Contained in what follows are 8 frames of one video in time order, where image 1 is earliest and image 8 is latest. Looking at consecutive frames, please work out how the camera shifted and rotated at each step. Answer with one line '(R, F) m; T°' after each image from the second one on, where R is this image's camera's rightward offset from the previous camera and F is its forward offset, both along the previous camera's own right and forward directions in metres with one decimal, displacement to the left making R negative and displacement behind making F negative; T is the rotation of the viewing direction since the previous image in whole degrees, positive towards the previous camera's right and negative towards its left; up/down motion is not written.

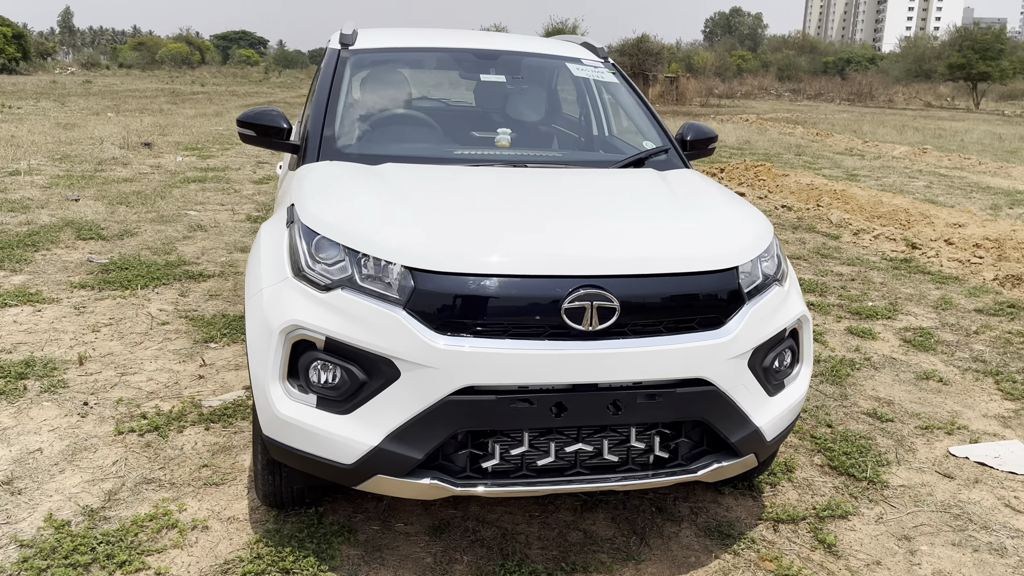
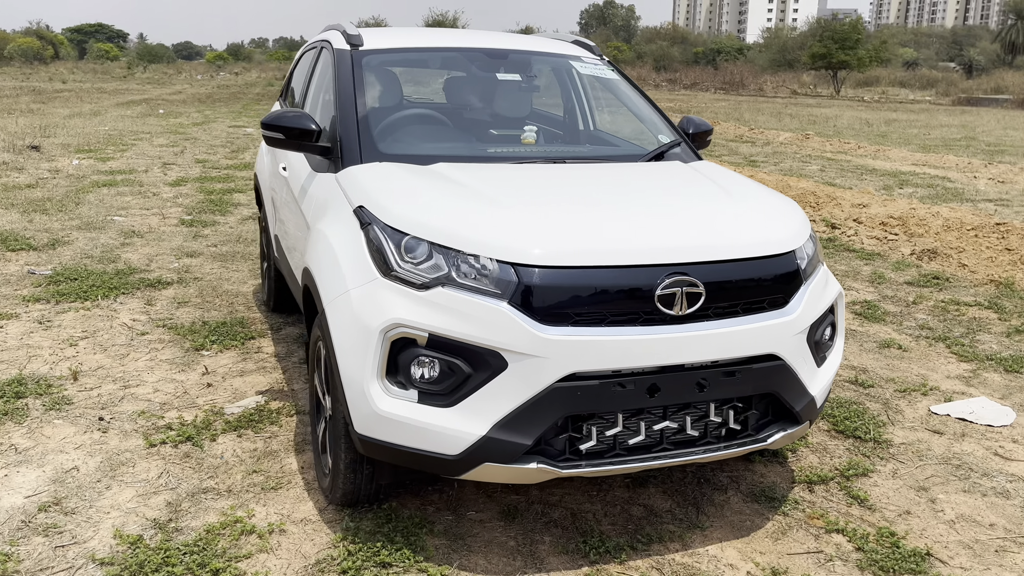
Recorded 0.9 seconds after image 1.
(-0.6, -0.1) m; +7°
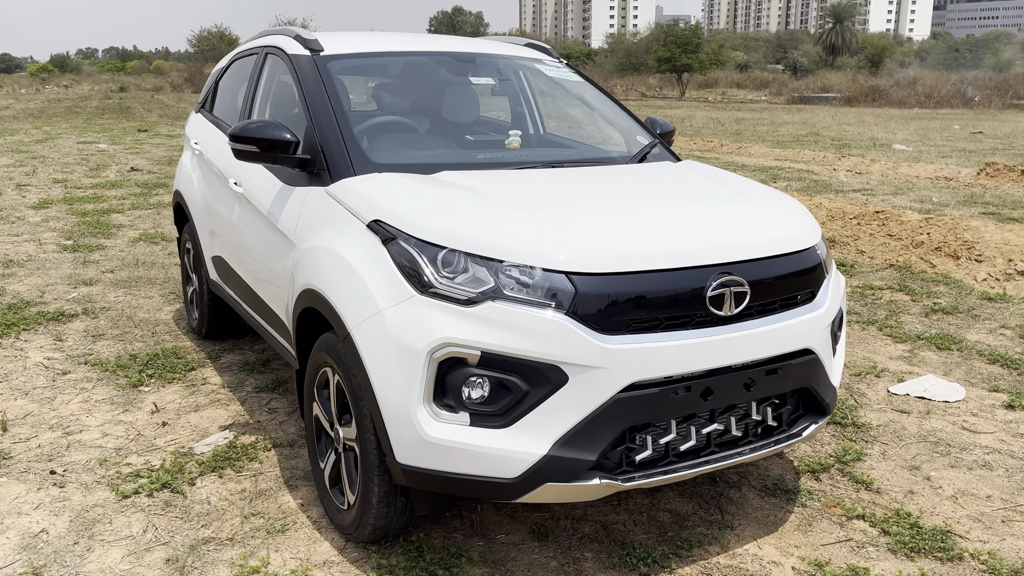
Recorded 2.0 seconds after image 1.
(-0.5, +0.2) m; +9°
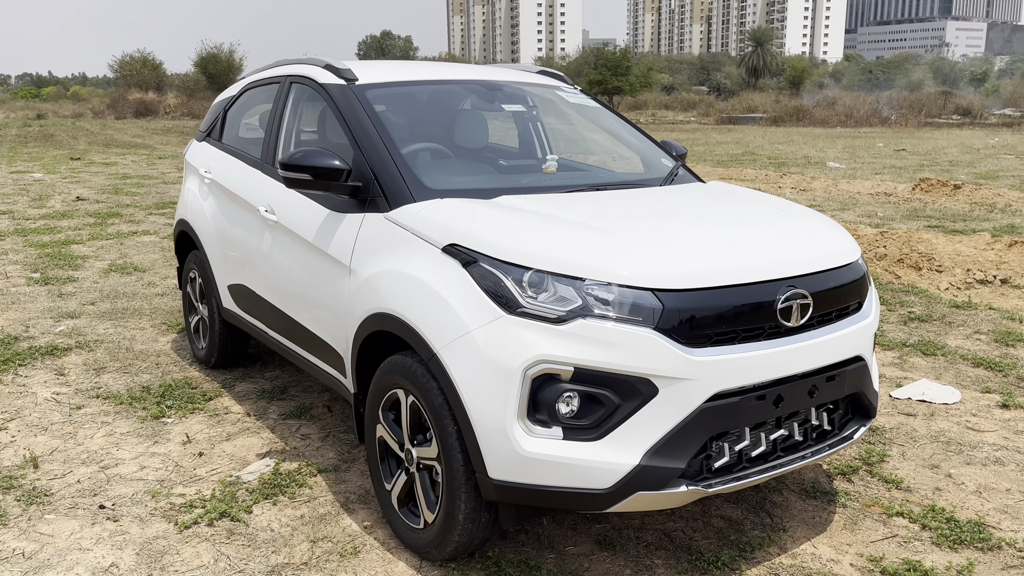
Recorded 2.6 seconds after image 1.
(-0.4, -0.1) m; +4°
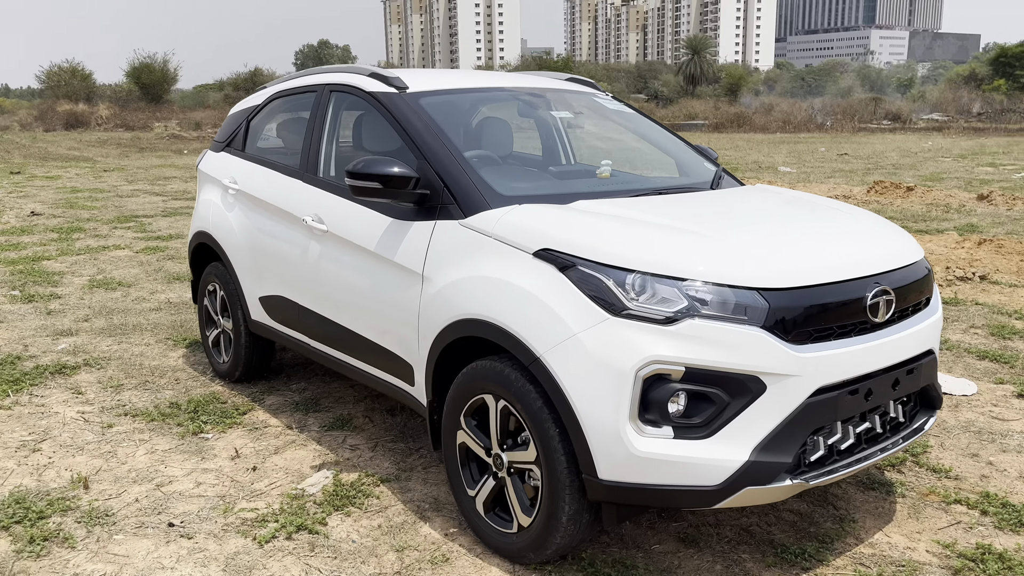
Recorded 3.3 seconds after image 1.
(-0.5, 0.0) m; +4°
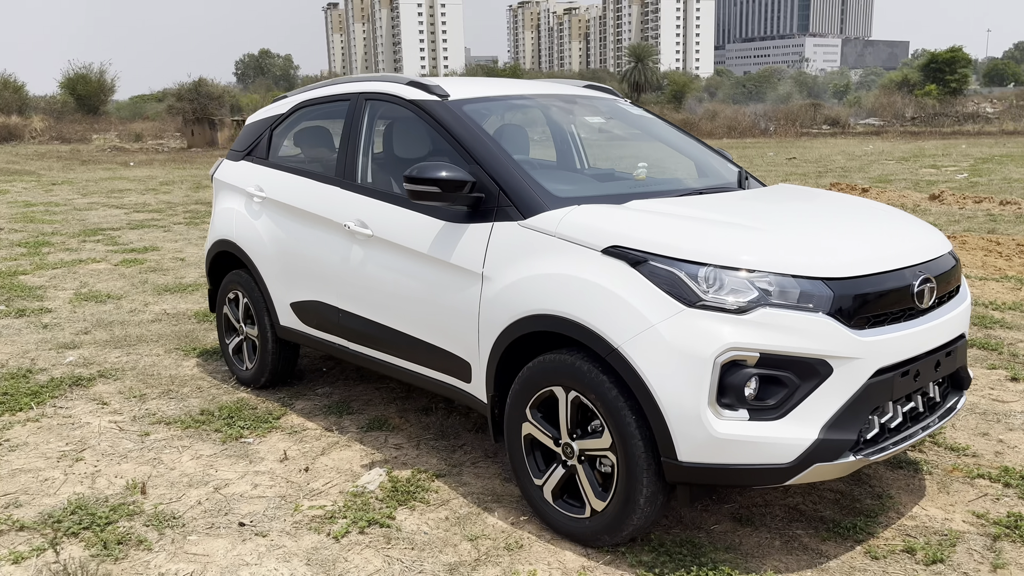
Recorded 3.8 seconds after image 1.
(-0.4, -0.1) m; +3°
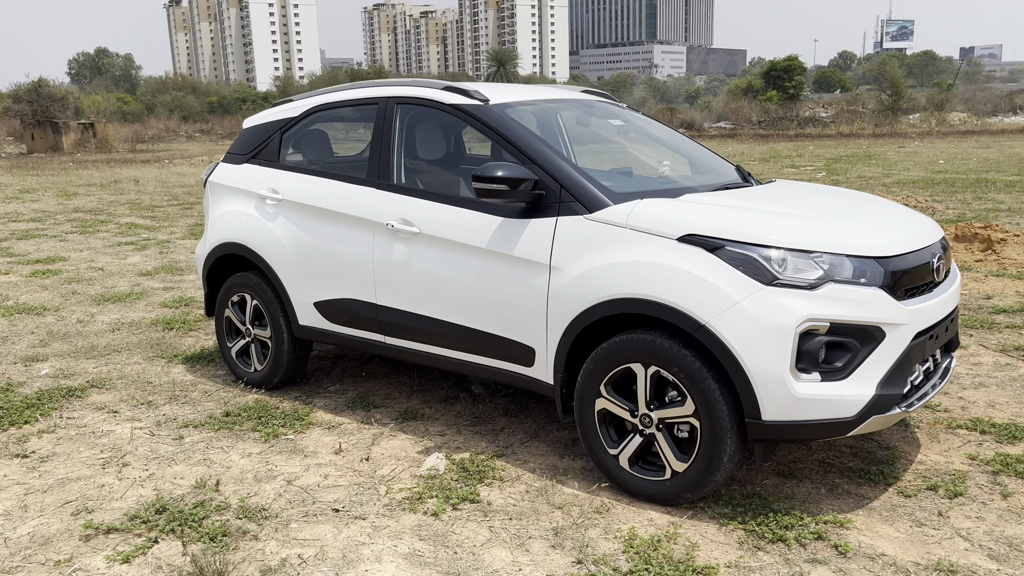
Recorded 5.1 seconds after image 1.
(-0.8, -0.2) m; +9°
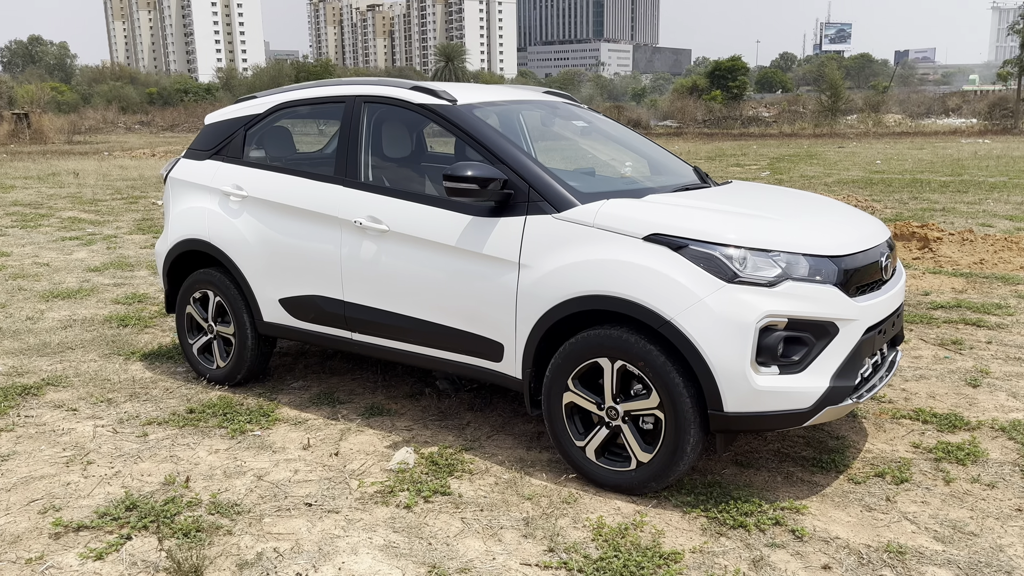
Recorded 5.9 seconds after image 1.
(-0.1, -0.1) m; +4°
